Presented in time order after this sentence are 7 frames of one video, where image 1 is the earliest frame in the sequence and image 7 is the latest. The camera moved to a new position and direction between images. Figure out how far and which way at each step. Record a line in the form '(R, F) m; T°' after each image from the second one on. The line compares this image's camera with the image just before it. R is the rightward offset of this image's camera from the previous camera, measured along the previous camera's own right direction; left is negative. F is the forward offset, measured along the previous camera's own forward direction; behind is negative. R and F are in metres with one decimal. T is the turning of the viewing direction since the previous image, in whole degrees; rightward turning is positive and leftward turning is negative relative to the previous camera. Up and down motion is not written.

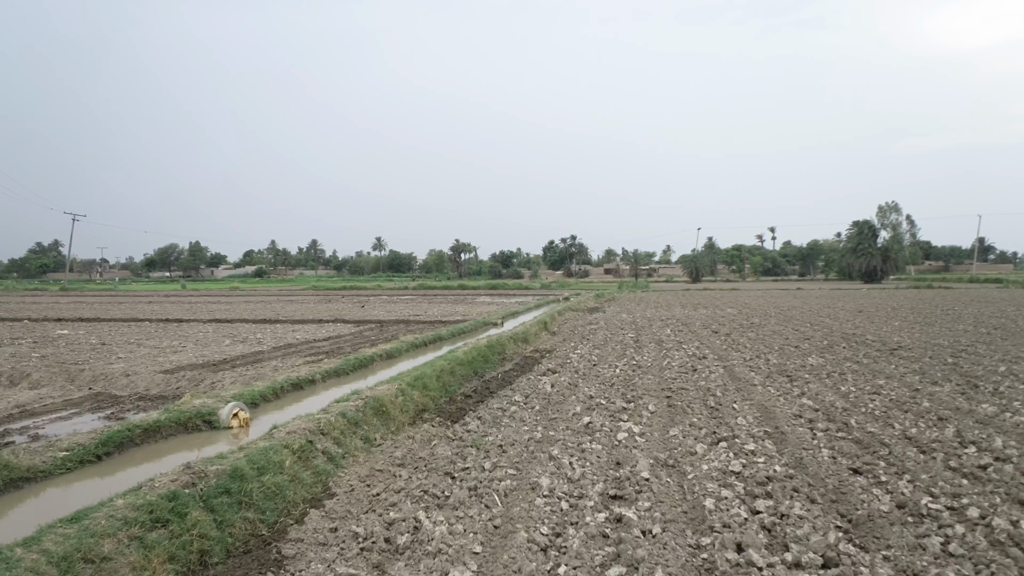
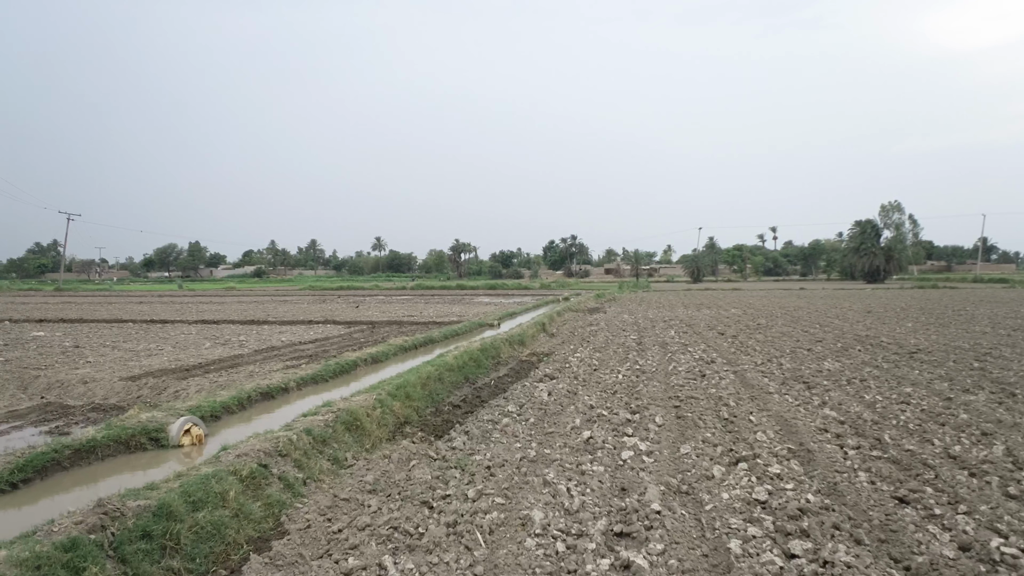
(+0.1, +0.9) m; 0°
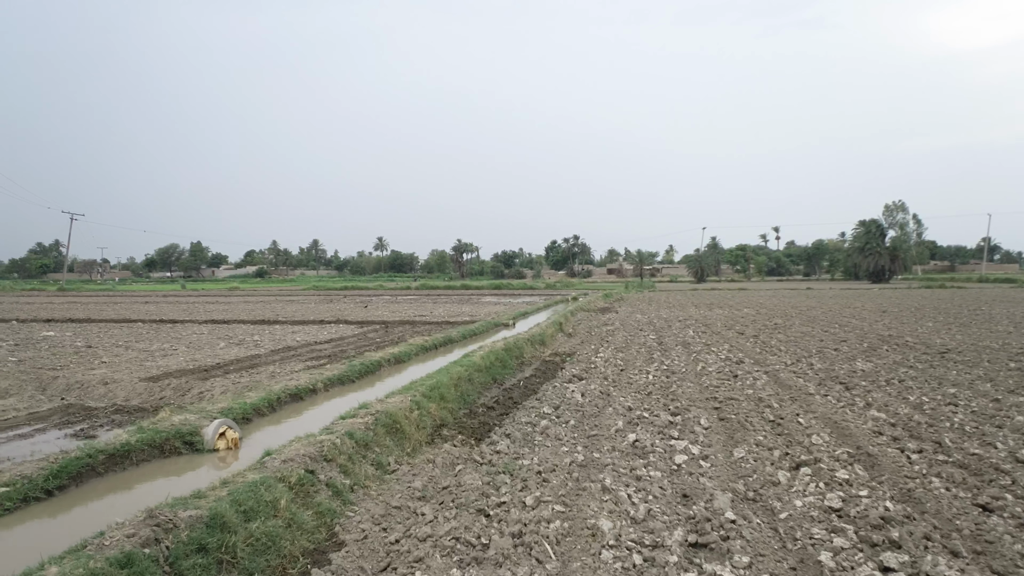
(-0.6, +0.3) m; 0°
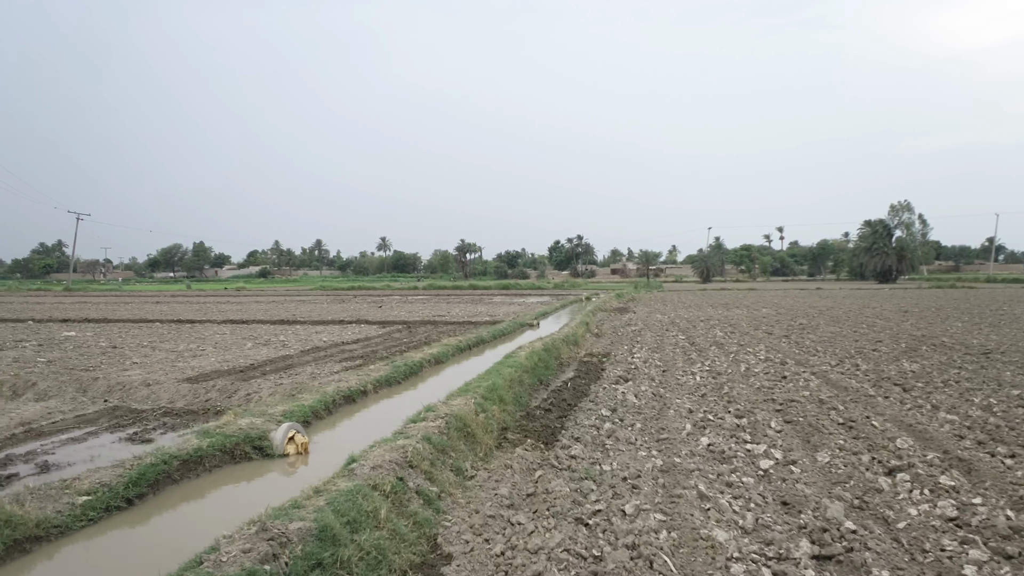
(-1.0, +0.2) m; 0°
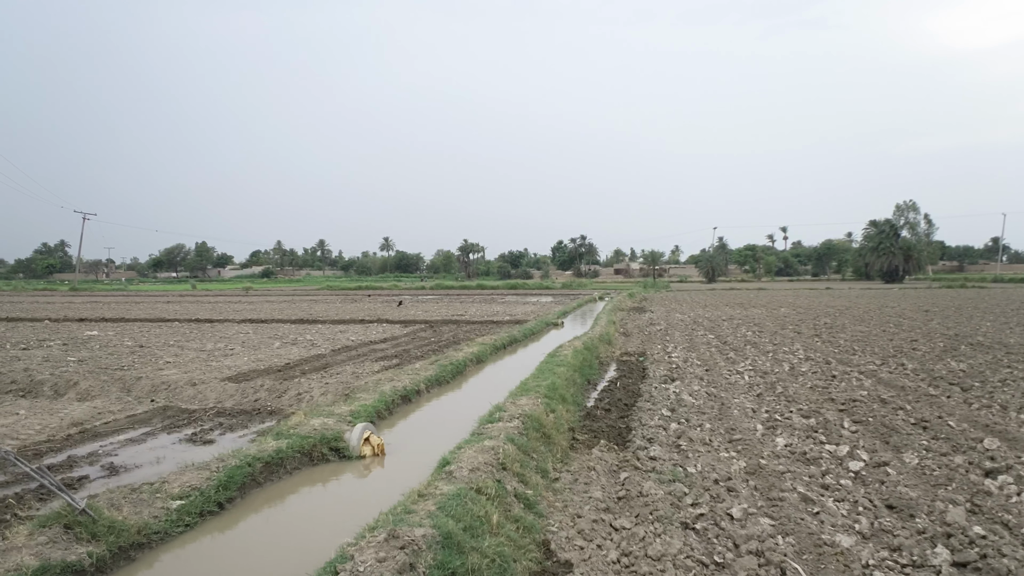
(-1.0, +0.2) m; 0°
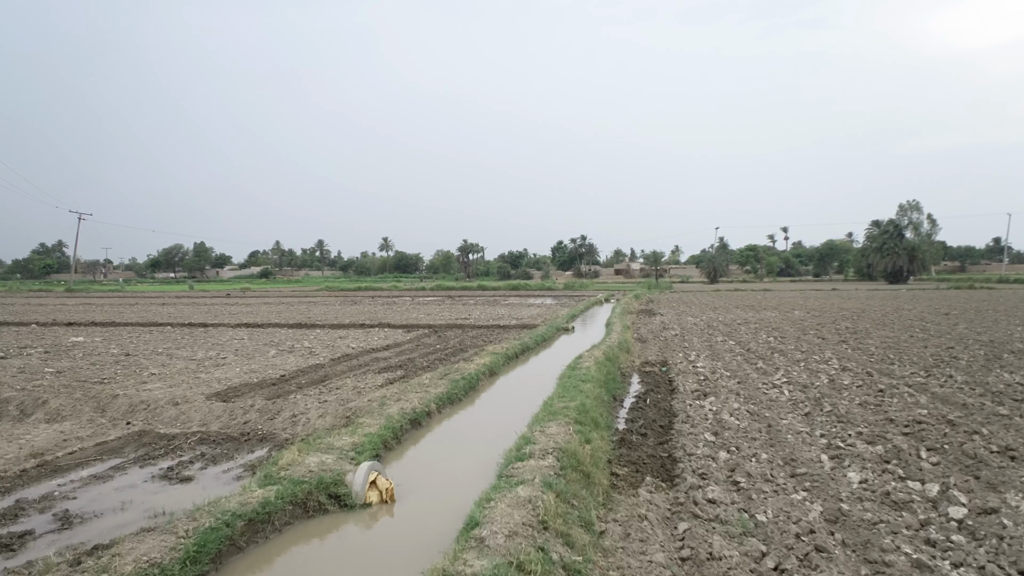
(-0.4, +1.0) m; 0°
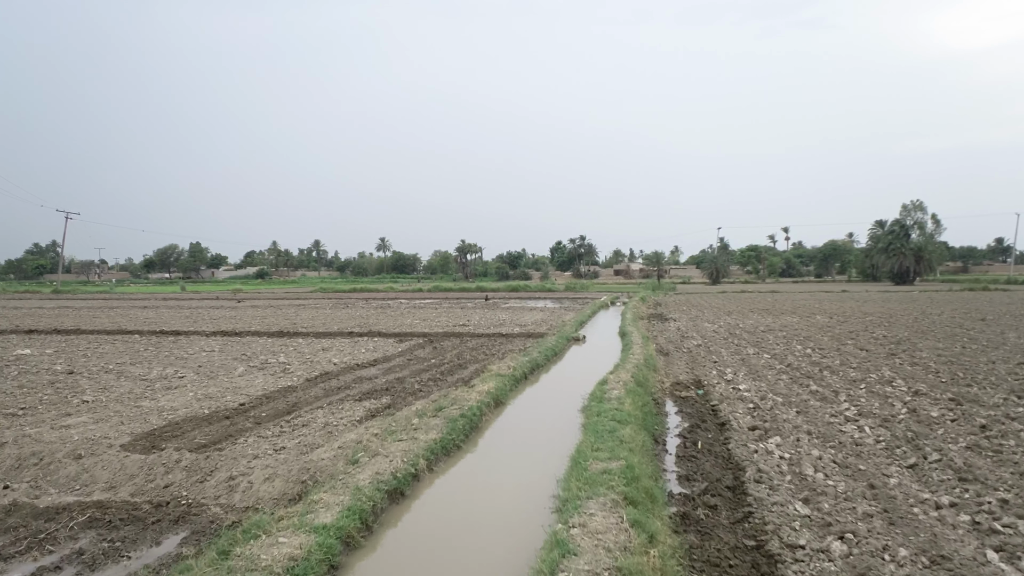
(-0.2, +2.0) m; 0°
